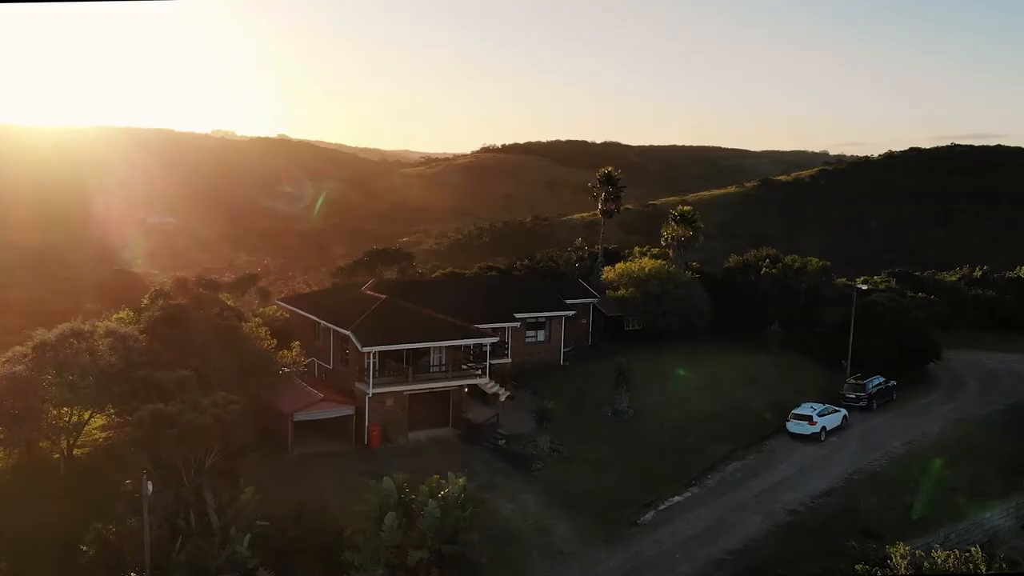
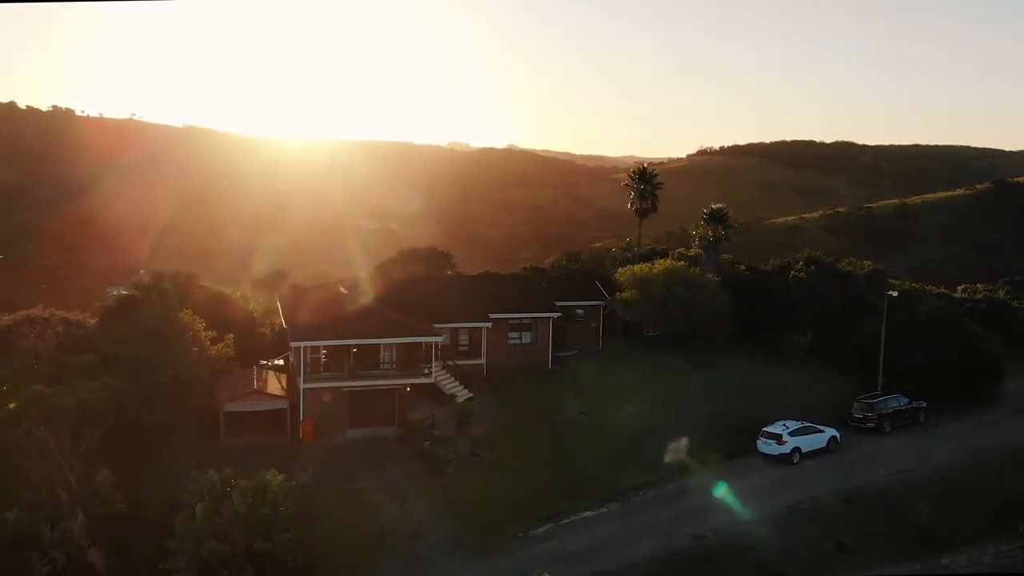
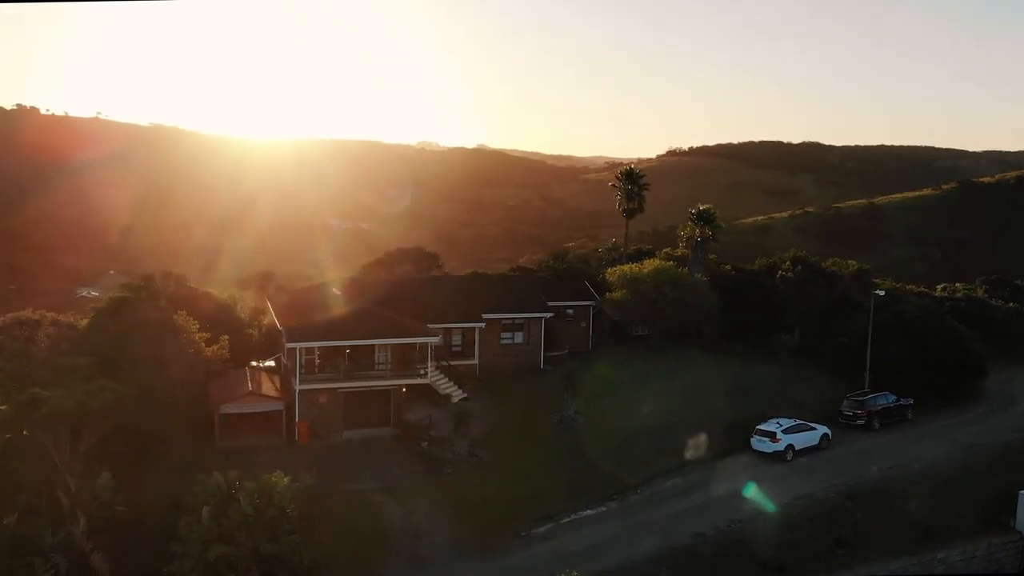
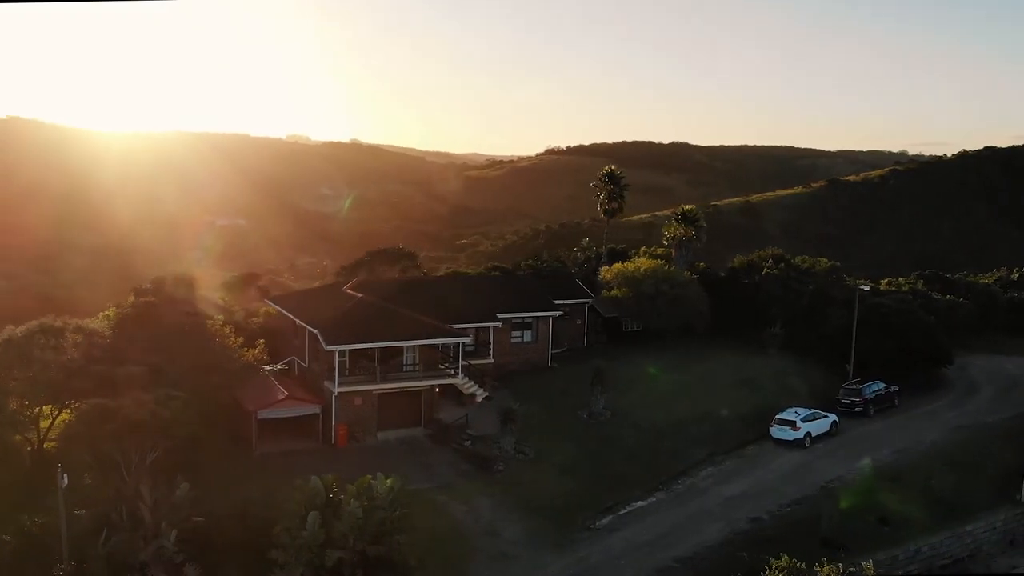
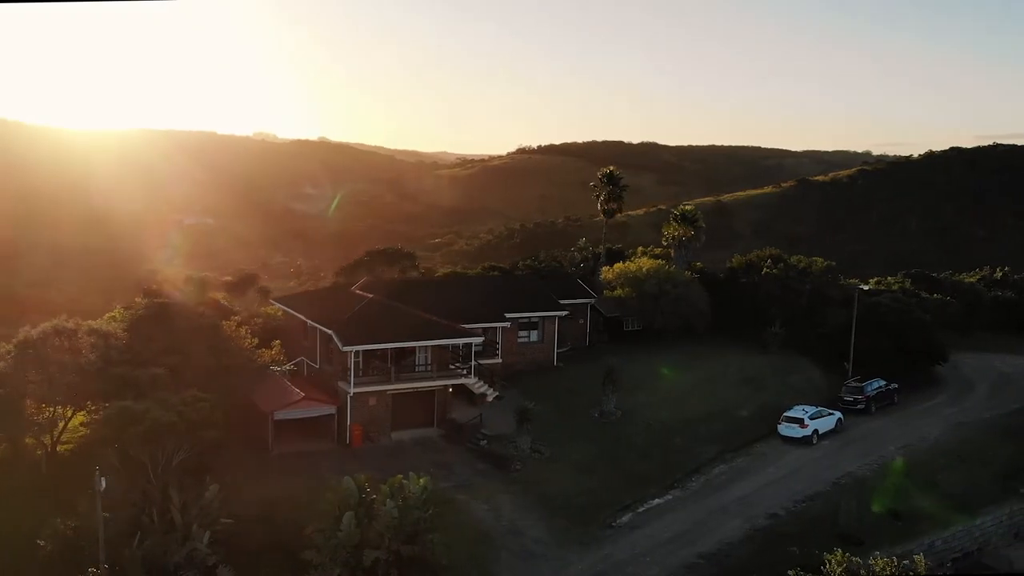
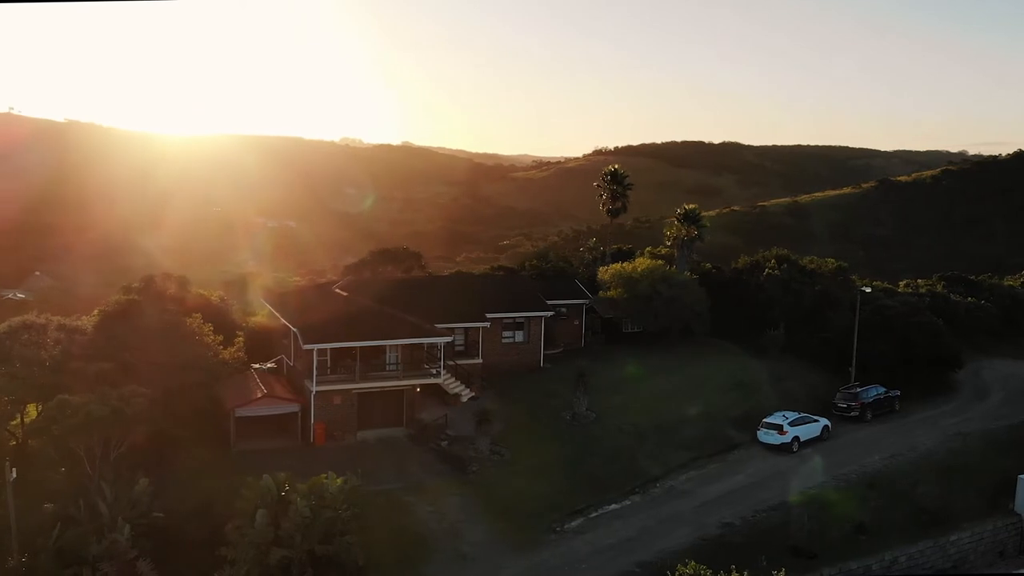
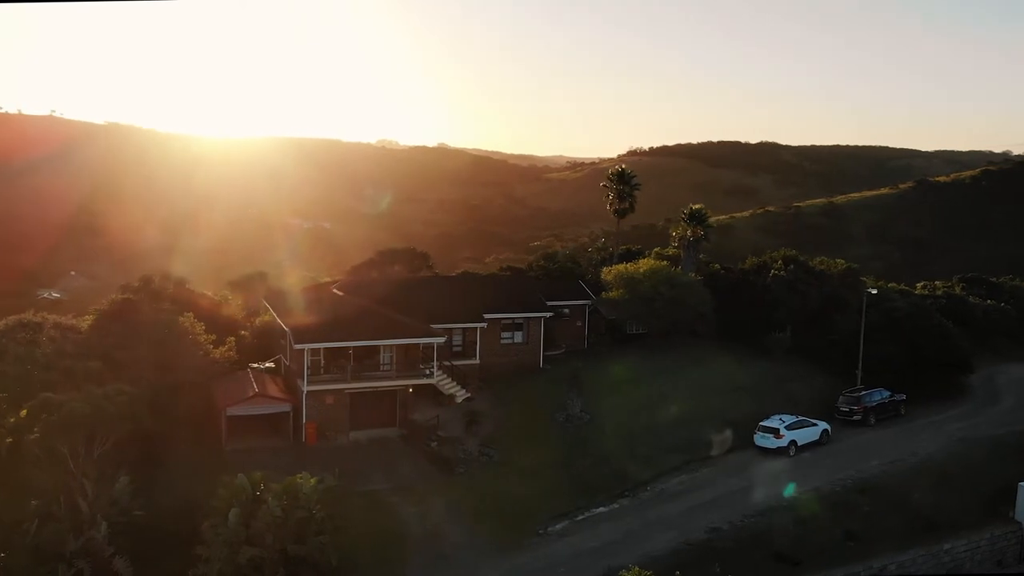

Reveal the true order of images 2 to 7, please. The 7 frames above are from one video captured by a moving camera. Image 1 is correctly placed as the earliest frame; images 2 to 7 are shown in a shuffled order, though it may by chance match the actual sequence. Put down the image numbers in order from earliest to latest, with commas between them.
5, 4, 6, 7, 3, 2
